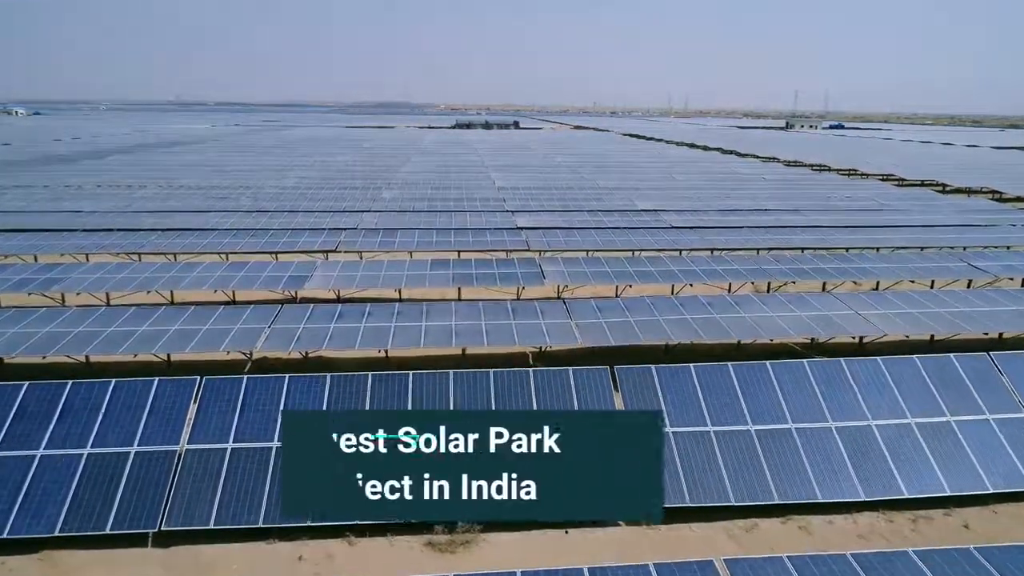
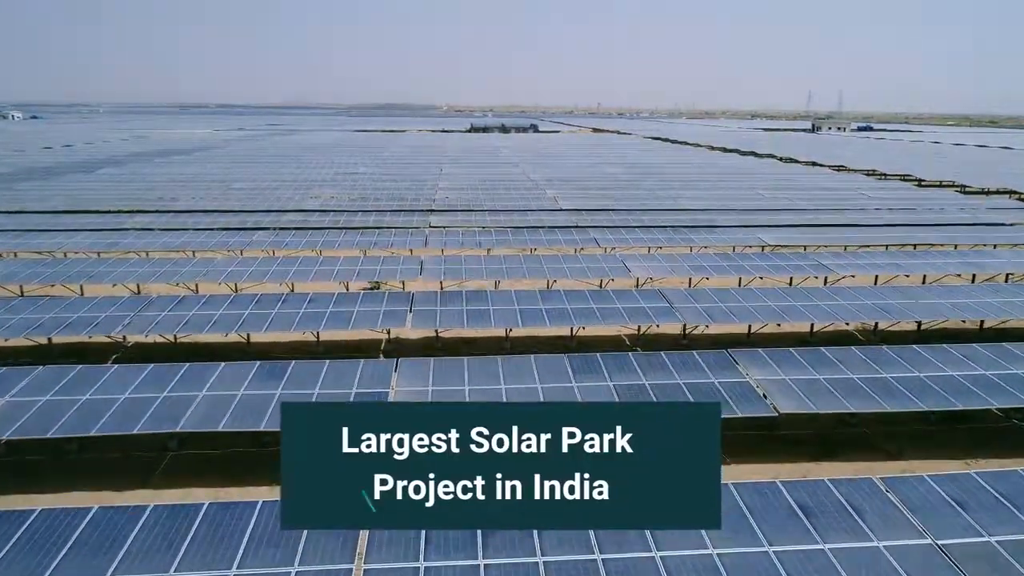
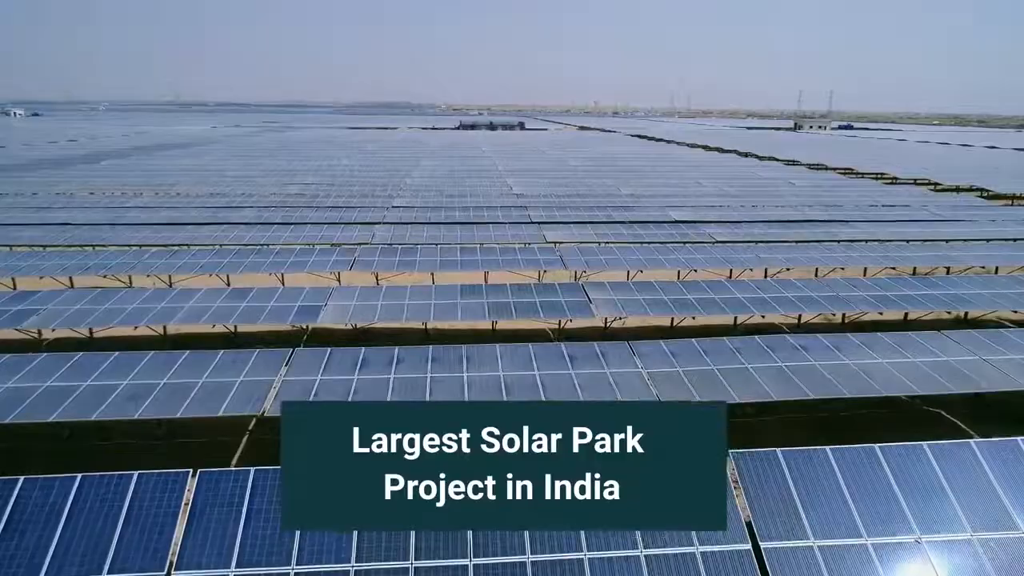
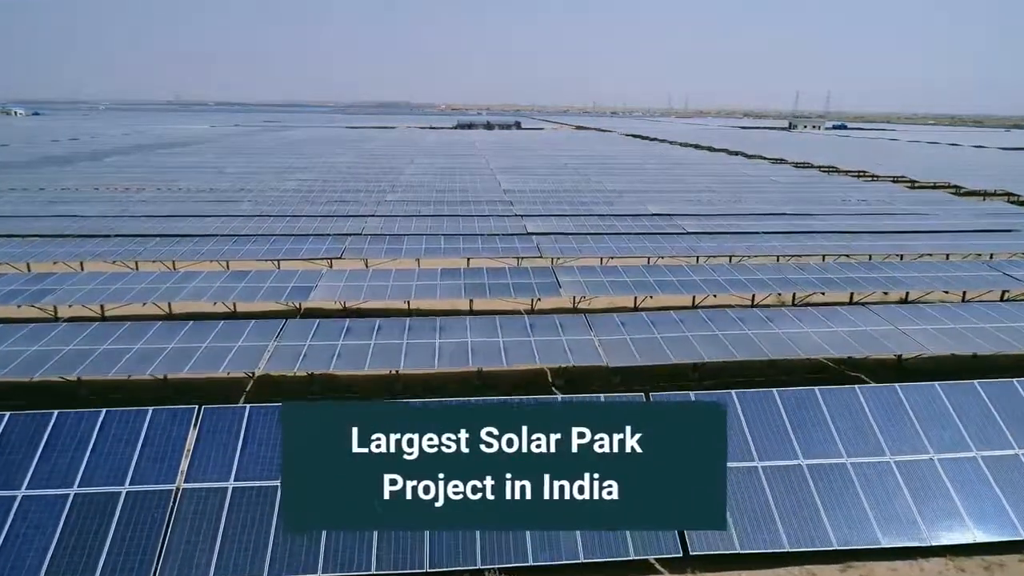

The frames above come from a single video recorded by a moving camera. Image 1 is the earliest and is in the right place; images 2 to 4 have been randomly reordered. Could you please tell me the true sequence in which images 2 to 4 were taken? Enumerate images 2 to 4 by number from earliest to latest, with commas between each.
4, 3, 2
